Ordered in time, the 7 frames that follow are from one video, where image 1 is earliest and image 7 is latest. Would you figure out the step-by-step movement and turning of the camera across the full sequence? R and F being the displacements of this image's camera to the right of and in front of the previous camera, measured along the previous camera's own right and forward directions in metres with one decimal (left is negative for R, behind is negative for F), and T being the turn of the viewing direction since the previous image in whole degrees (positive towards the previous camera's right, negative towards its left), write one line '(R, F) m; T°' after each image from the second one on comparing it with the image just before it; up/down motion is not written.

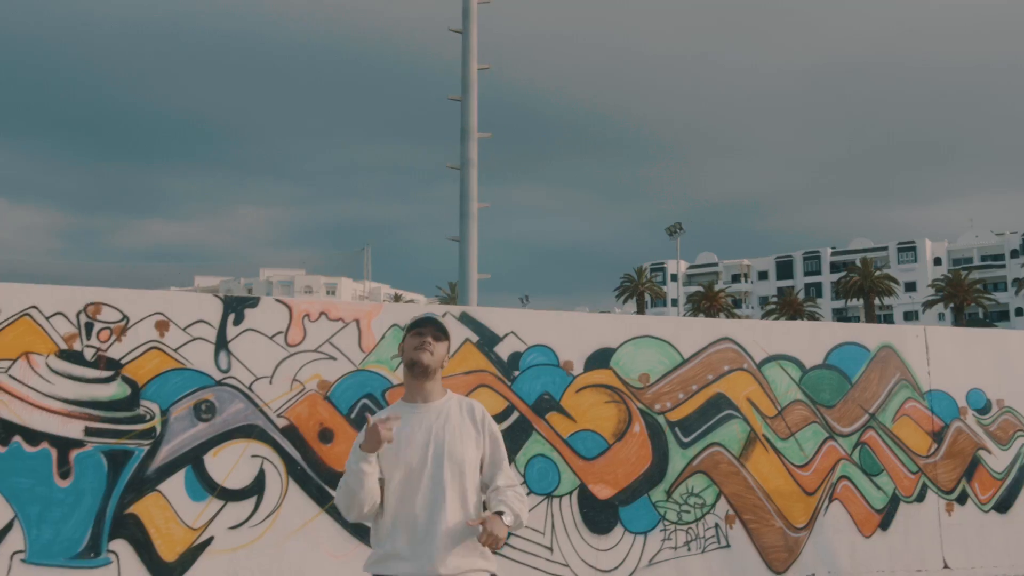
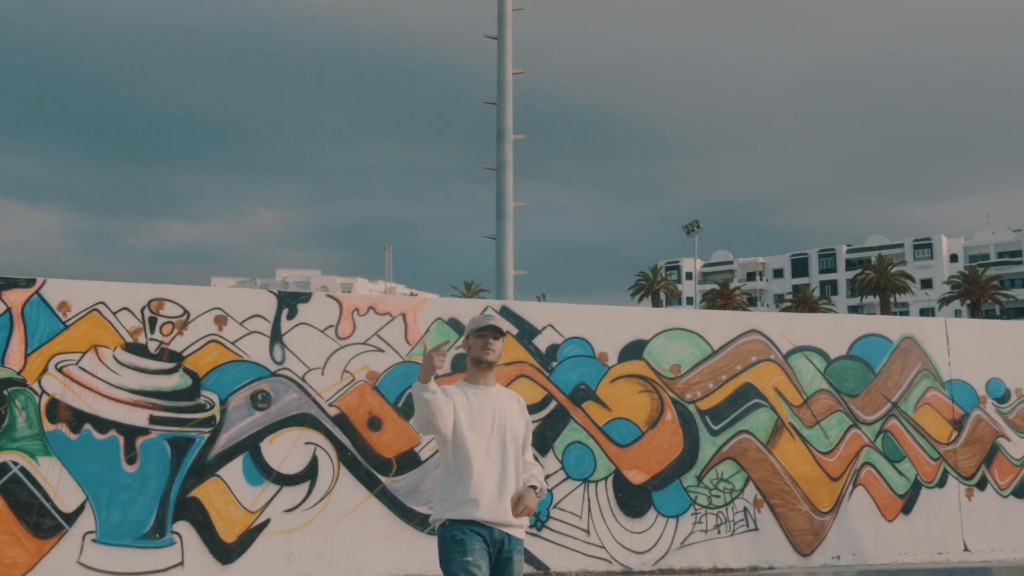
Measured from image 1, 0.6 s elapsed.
(-0.2, -0.4) m; -1°
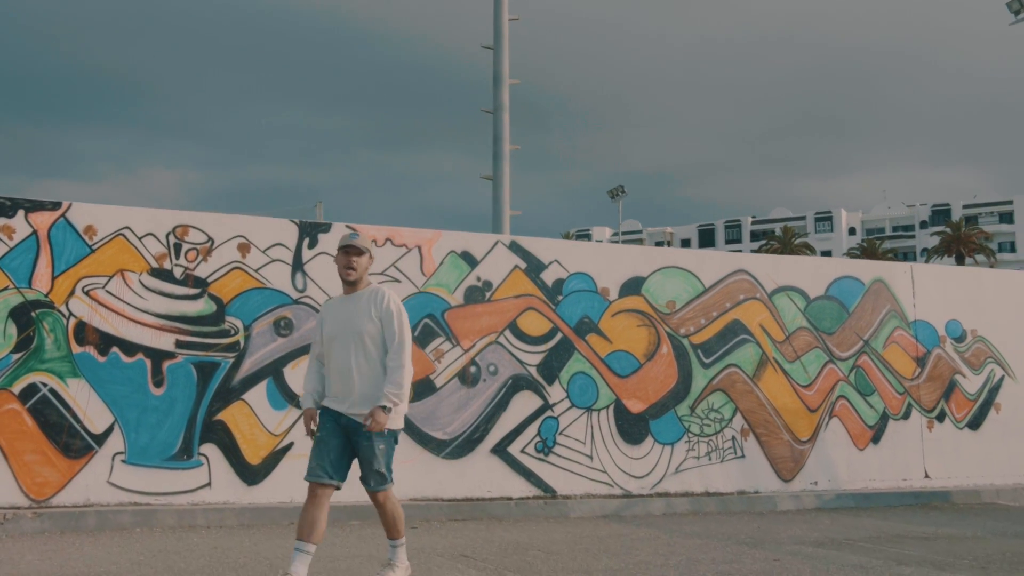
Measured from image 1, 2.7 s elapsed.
(-0.8, -0.3) m; +5°
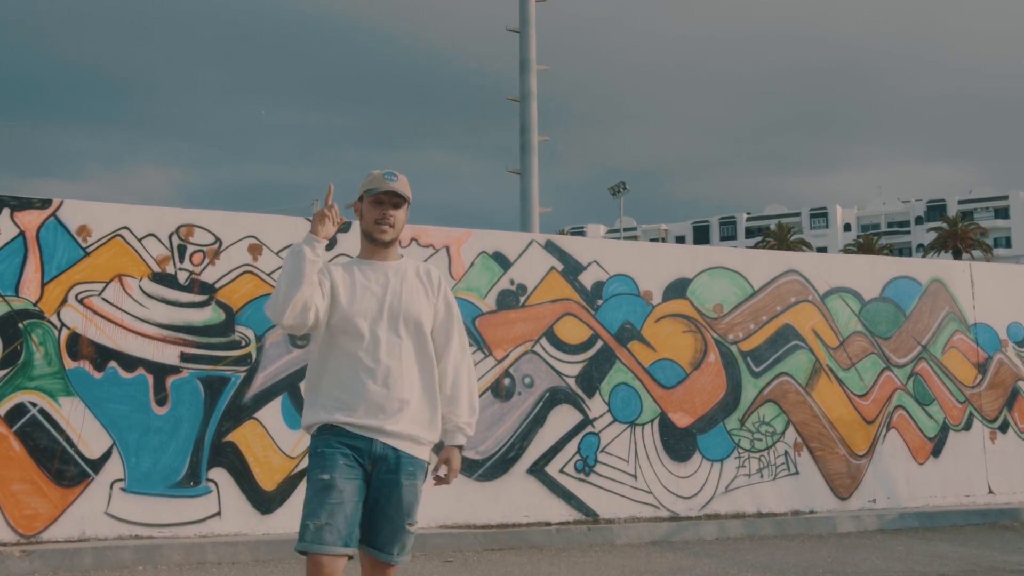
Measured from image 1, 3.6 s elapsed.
(-0.3, +0.7) m; +1°
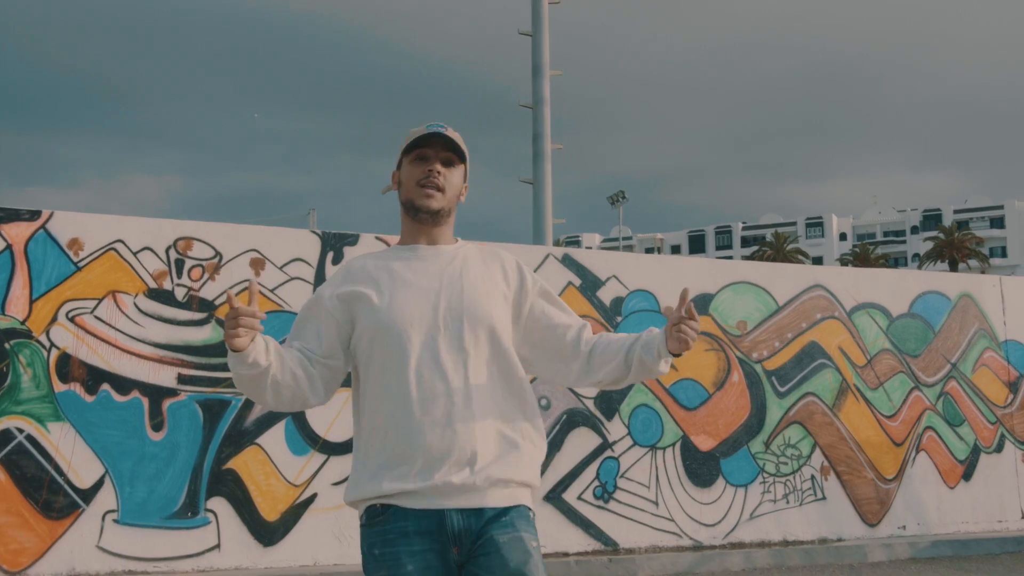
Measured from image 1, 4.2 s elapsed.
(-0.1, +0.4) m; 0°
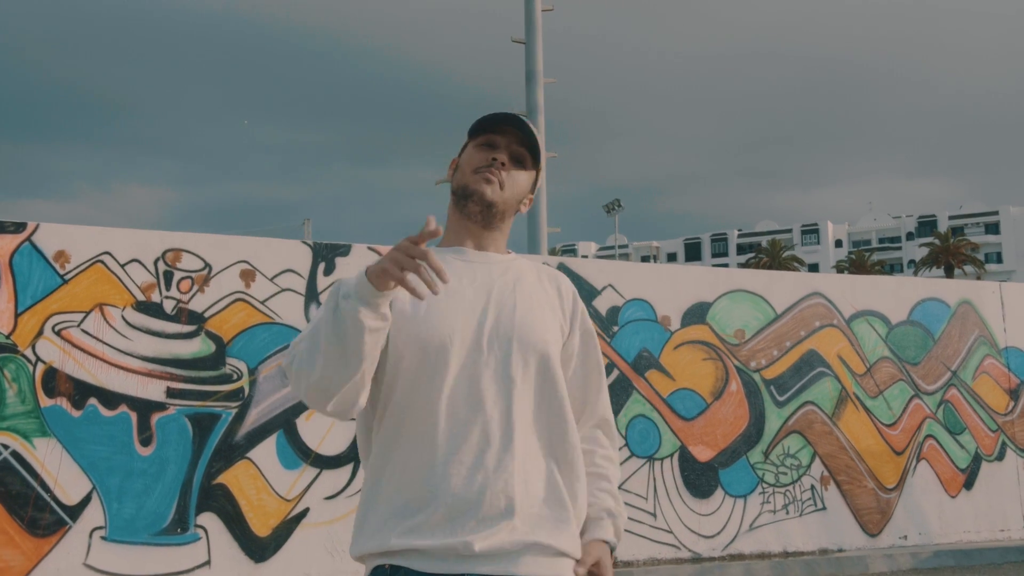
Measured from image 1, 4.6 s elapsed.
(0.0, +0.1) m; 0°
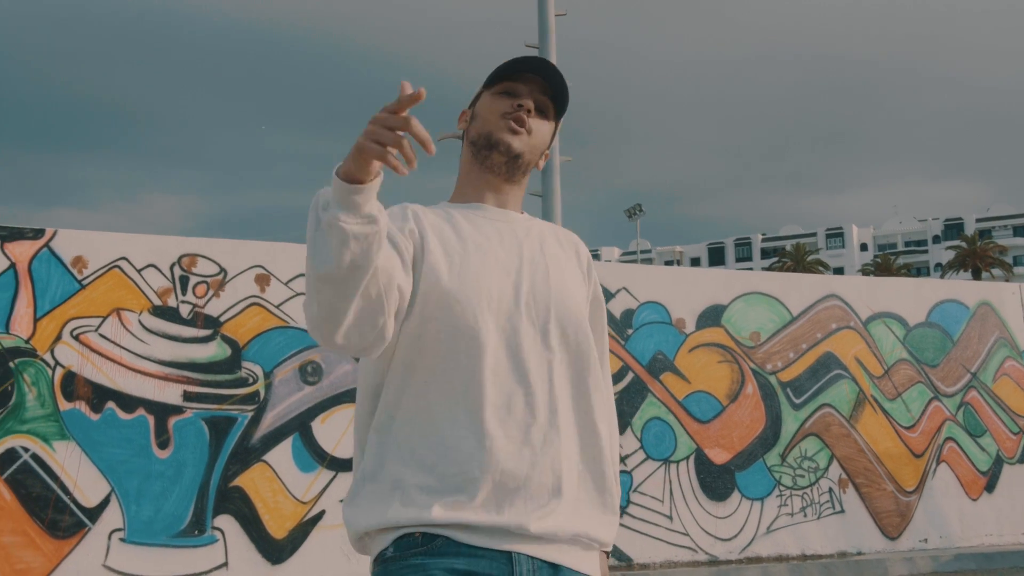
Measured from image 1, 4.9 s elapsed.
(+0.1, 0.0) m; -1°
